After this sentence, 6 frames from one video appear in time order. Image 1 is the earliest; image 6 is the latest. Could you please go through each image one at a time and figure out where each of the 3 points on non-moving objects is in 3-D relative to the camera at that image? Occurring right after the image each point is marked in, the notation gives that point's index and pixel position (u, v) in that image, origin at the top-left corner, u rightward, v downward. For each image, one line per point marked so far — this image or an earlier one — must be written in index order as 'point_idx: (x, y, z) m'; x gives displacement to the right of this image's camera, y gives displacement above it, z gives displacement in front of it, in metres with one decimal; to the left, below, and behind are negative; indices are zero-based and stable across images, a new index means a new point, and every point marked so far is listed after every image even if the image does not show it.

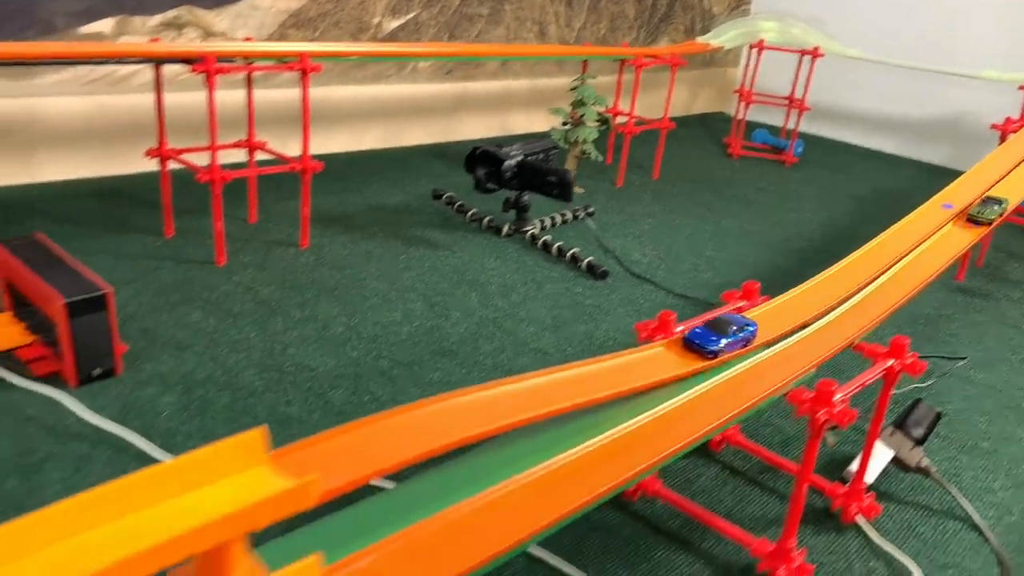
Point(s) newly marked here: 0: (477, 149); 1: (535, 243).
0: (-0.1, +0.6, +3.5) m
1: (+0.1, +0.2, +3.6) m
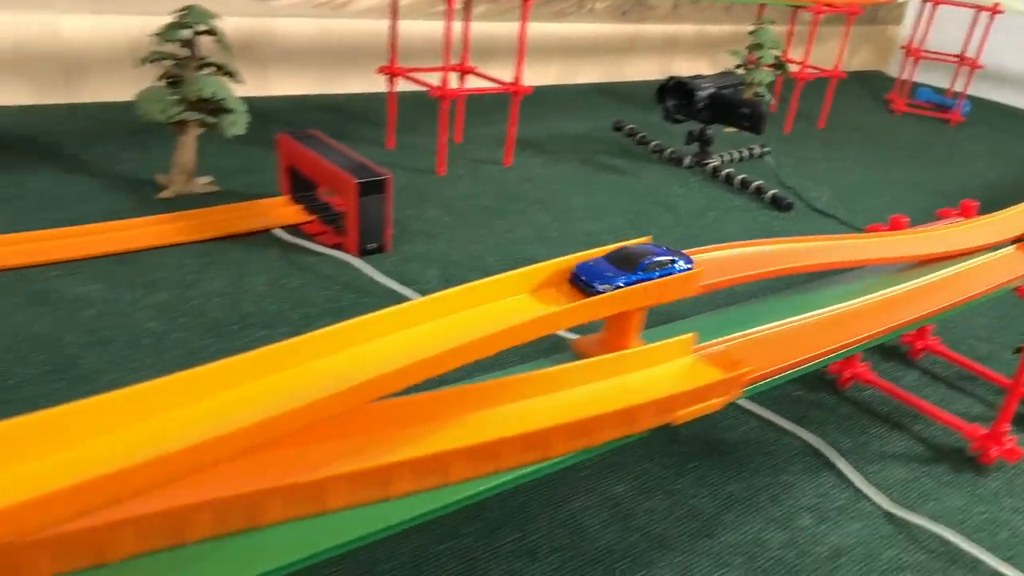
0: (+0.7, +0.9, +3.7) m
1: (+0.9, +0.5, +3.8) m
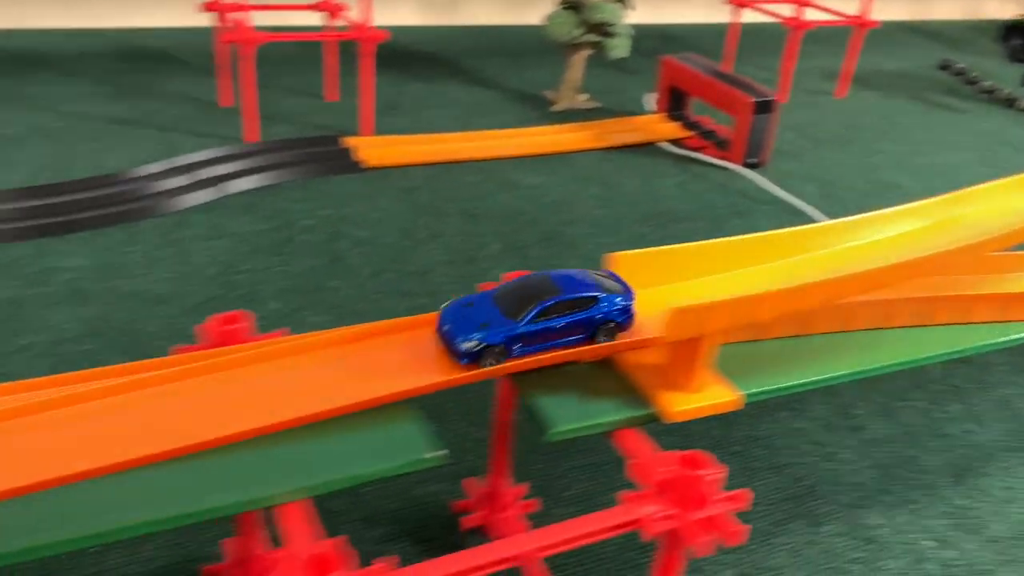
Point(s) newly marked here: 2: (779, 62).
0: (+2.3, +1.2, +3.6) m
1: (+2.5, +0.8, +3.7) m
2: (+1.2, +1.0, +3.6) m
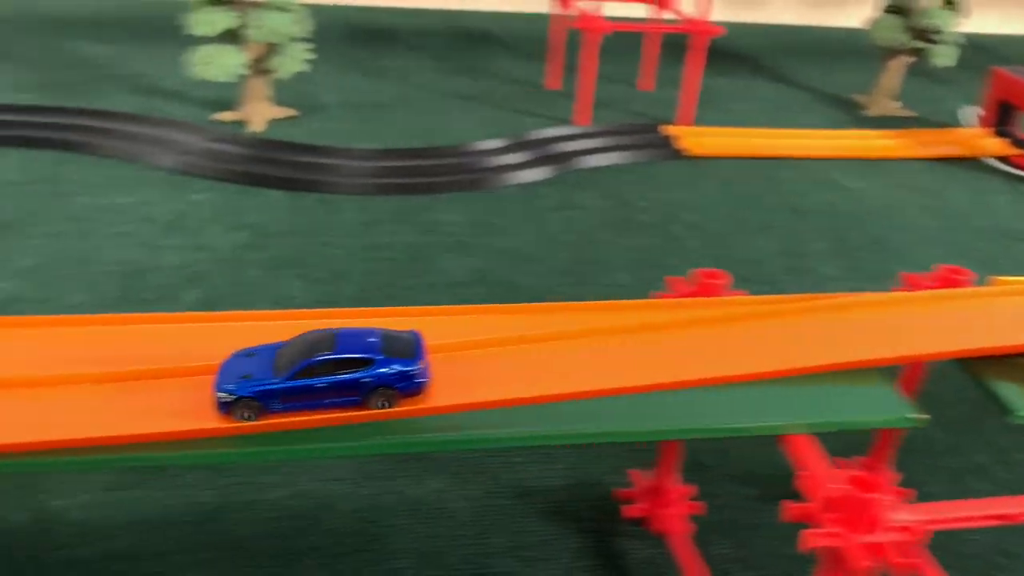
0: (+3.5, +0.9, +3.1) m
1: (+3.7, +0.4, +3.1) m
2: (+2.4, +0.8, +3.3) m
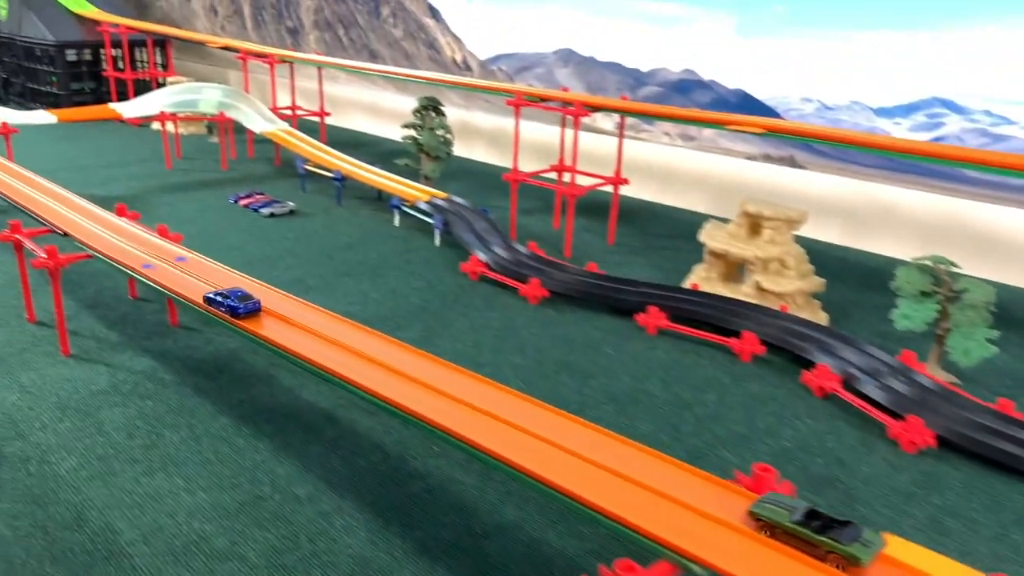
0: (+5.5, -1.6, -1.6) m
1: (+5.5, -2.1, -1.8) m
2: (+5.1, -1.5, -0.6) m
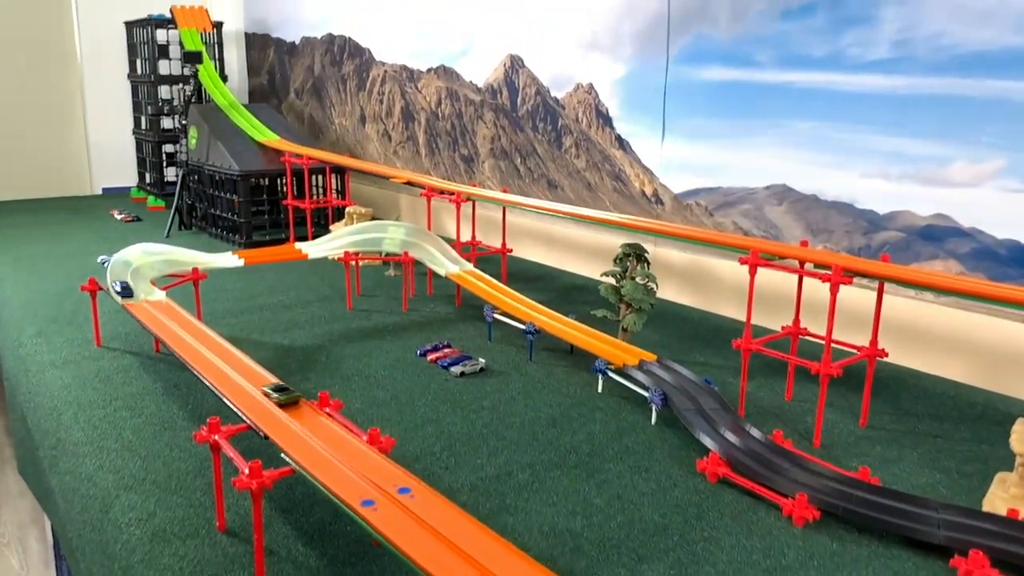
0: (+5.5, -1.8, -3.1) m
1: (+5.3, -2.2, -3.3) m
2: (+5.1, -1.8, -2.0) m
